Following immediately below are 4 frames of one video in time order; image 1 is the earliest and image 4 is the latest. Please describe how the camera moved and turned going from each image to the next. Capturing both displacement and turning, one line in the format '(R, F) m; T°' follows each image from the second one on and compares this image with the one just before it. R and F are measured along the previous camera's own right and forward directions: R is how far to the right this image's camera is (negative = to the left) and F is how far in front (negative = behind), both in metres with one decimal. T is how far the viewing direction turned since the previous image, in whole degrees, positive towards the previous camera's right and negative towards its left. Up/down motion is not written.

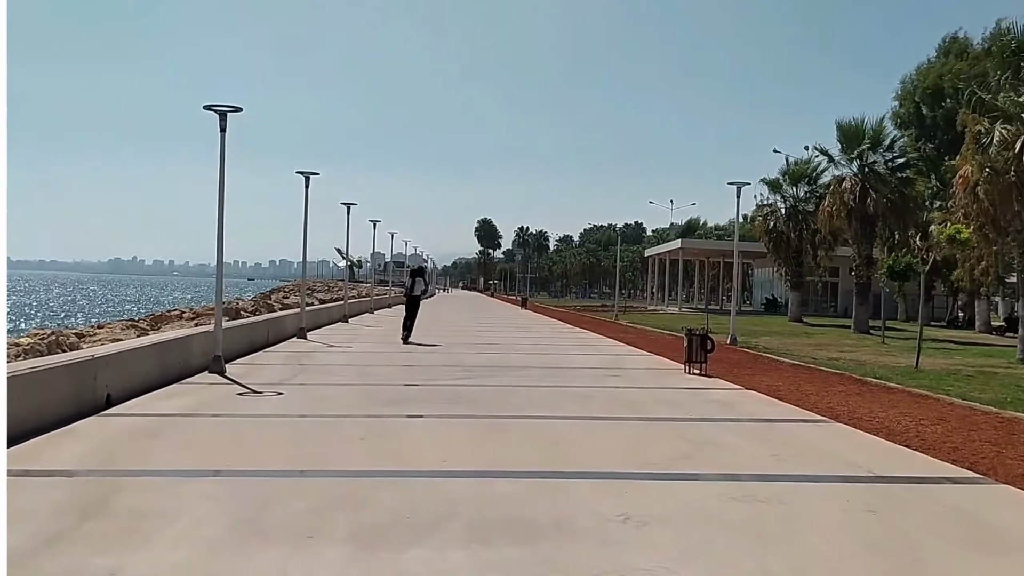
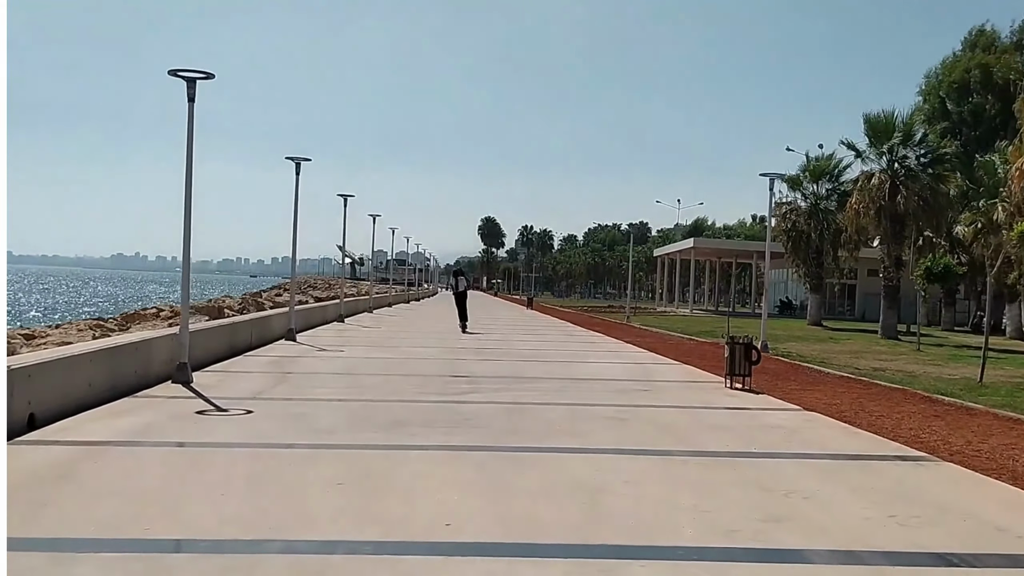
(-0.2, +2.3) m; 0°
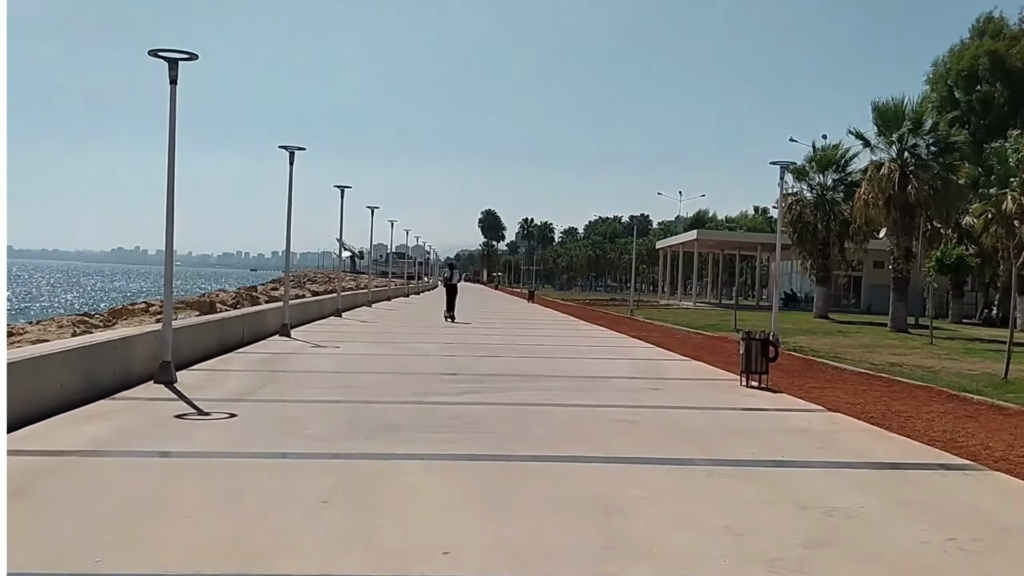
(0.0, +0.8) m; 0°
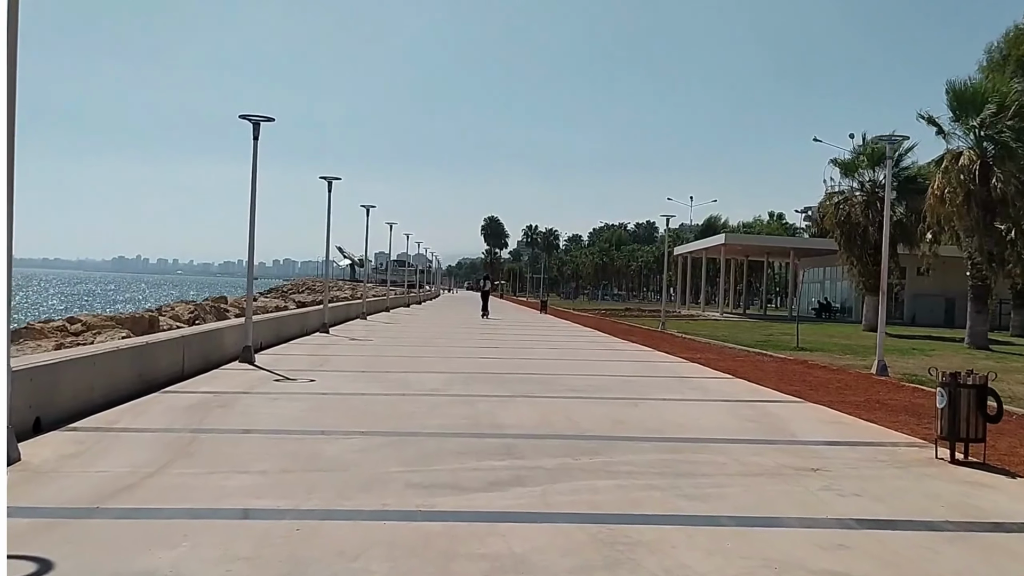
(-0.5, +5.3) m; 0°
